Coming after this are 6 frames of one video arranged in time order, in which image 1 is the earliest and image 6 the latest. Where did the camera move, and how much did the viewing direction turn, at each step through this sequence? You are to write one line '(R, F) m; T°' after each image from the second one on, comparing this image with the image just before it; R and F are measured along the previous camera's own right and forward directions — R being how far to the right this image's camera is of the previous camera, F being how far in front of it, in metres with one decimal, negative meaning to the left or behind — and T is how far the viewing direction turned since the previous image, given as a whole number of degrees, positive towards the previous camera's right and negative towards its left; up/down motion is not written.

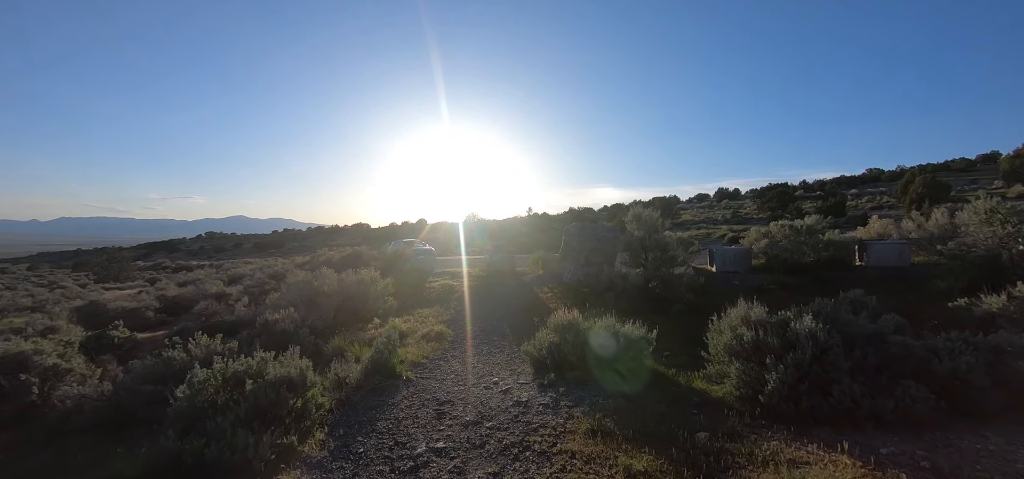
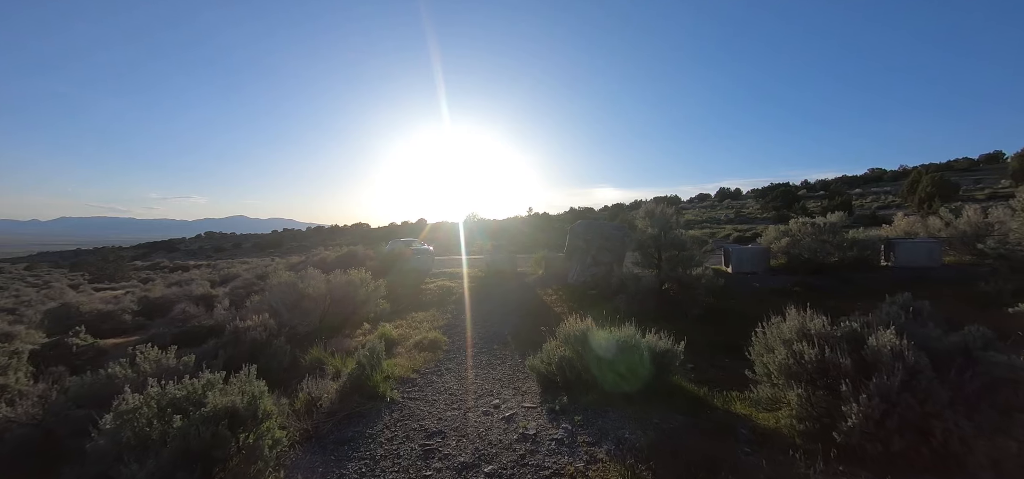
(-0.1, +1.0) m; 0°
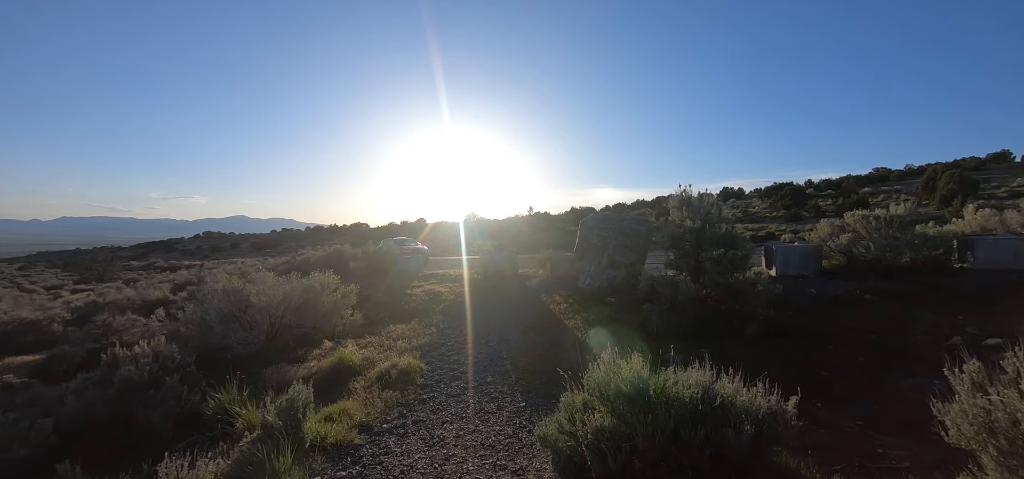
(0.0, +2.3) m; 0°
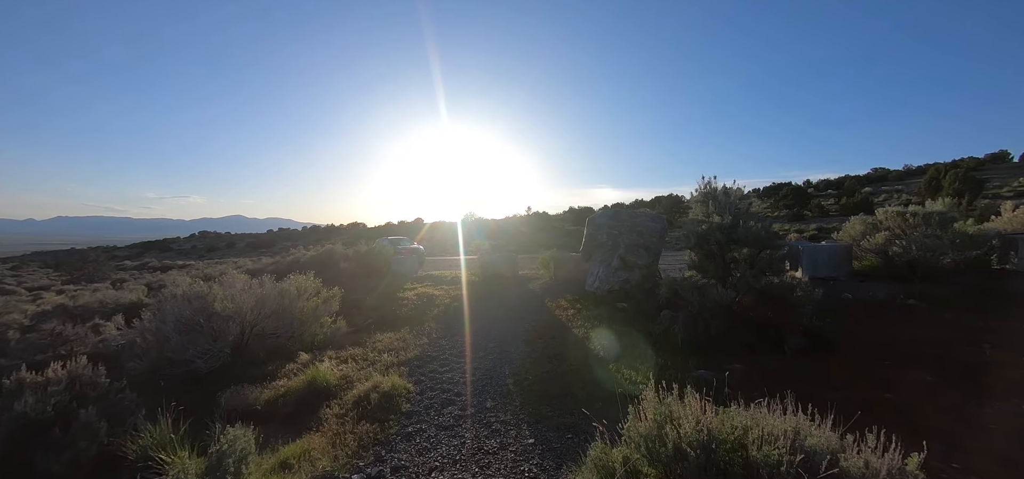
(-0.1, +1.0) m; 0°
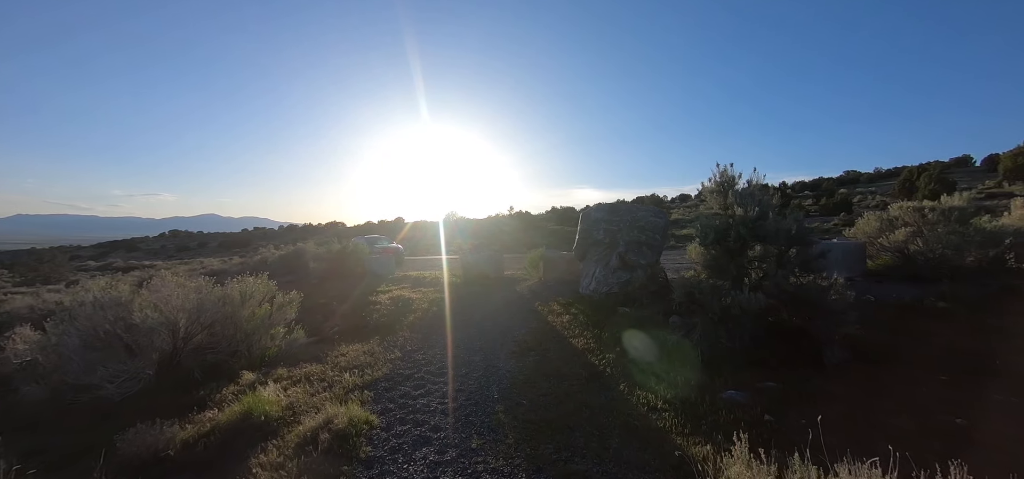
(-0.1, +1.1) m; +2°
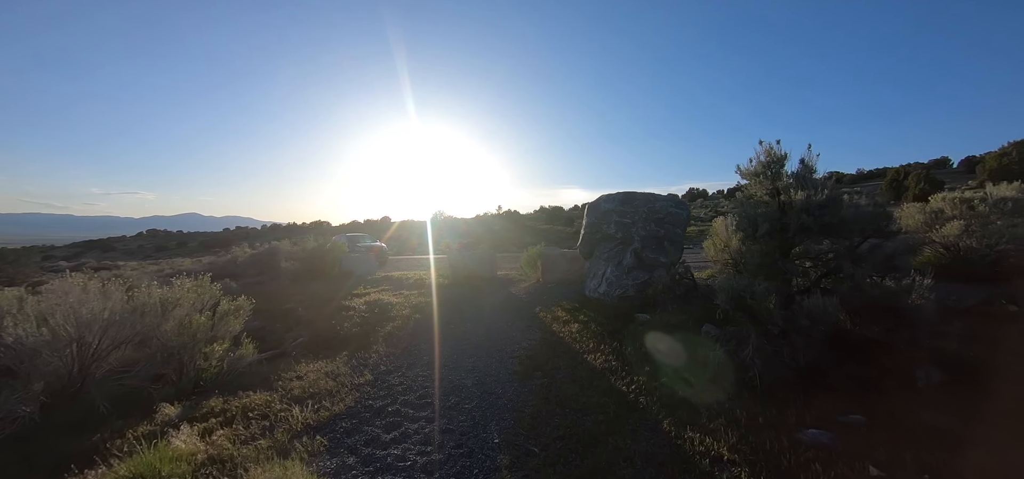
(-0.2, +1.3) m; +2°
